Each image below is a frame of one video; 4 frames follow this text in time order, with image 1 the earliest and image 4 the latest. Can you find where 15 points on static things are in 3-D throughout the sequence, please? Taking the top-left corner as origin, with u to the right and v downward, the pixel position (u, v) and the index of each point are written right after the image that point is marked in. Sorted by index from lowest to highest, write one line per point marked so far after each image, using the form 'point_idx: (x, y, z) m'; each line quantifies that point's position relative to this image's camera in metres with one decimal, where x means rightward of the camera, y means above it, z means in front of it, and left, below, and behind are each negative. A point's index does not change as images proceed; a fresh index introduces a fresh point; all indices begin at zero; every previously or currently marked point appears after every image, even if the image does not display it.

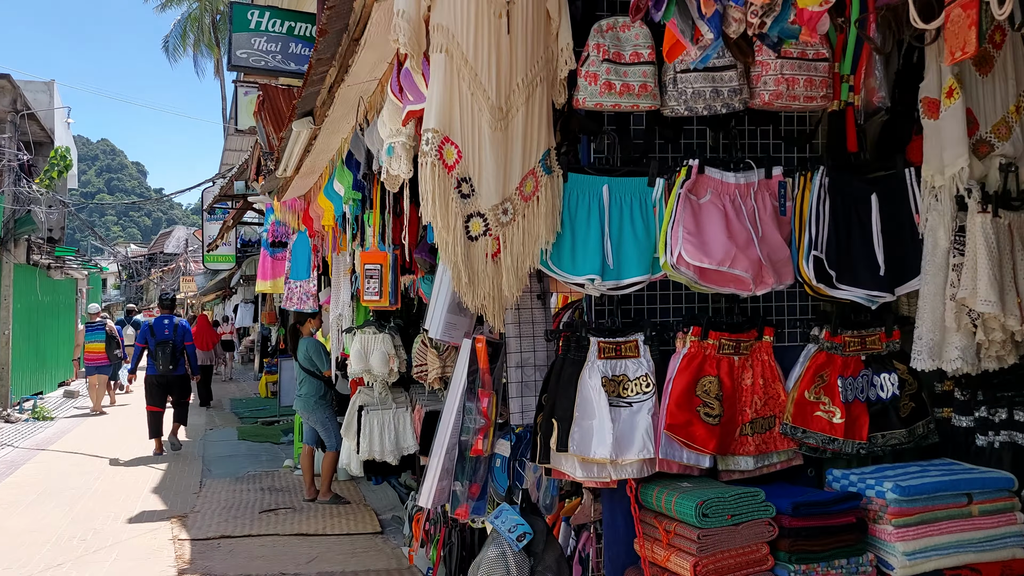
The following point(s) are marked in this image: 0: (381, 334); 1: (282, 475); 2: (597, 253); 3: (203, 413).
0: (-0.8, -0.3, +5.0) m
1: (-1.8, -1.5, +6.6) m
2: (+0.2, +0.1, +2.0) m
3: (-4.3, -1.7, +11.7) m
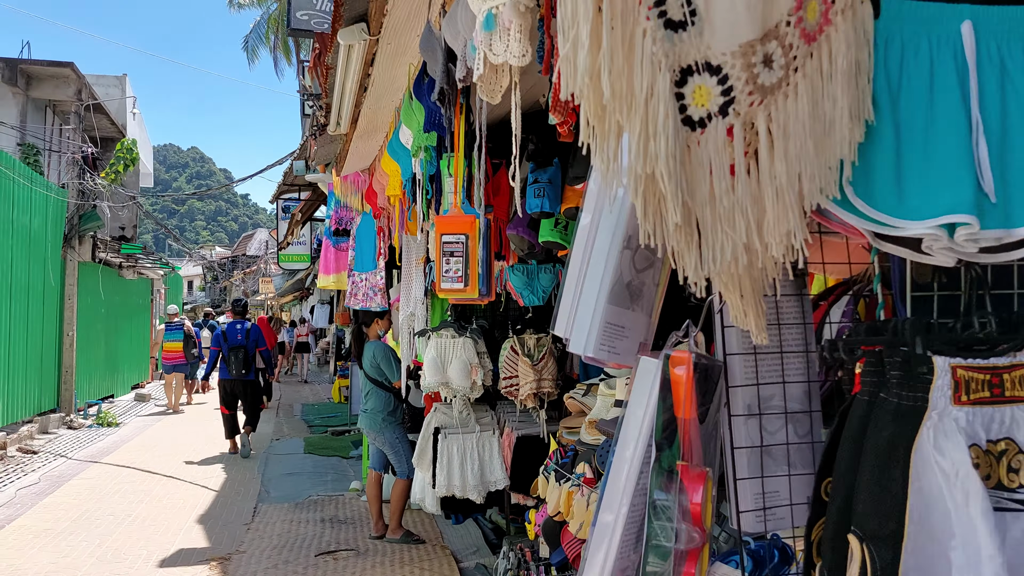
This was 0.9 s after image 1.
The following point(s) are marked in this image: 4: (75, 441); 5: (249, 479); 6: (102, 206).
0: (-0.2, -0.2, +4.0) m
1: (-1.1, -1.4, +5.6) m
2: (+0.5, +0.1, +0.9) m
3: (-3.1, -1.7, +11.0) m
4: (-4.8, -1.7, +9.1) m
5: (-2.1, -1.5, +6.6) m
6: (-5.4, +1.1, +11.0) m
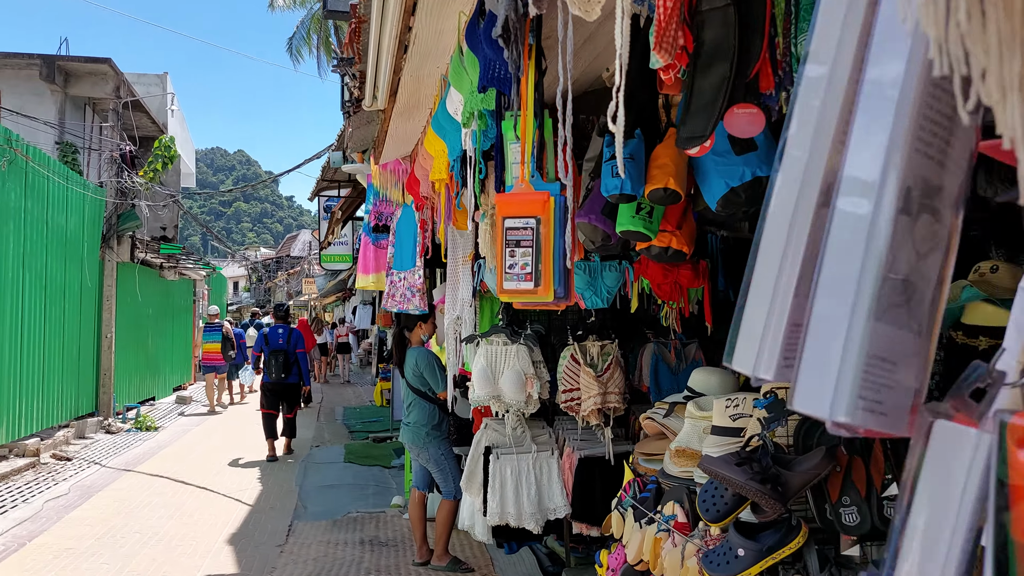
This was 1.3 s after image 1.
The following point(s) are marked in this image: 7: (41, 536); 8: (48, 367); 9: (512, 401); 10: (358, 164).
0: (0.0, -0.2, +3.5) m
1: (-0.8, -1.4, +5.2) m
2: (+0.6, +0.1, +0.4) m
3: (-2.5, -1.7, +10.7) m
4: (-4.2, -1.7, +8.9) m
5: (-1.7, -1.5, +6.2) m
6: (-4.8, +1.1, +10.8) m
7: (-2.8, -1.5, +5.0) m
8: (-4.7, -0.8, +8.5) m
9: (0.0, -0.5, +3.4) m
10: (-0.9, +0.7, +5.0) m
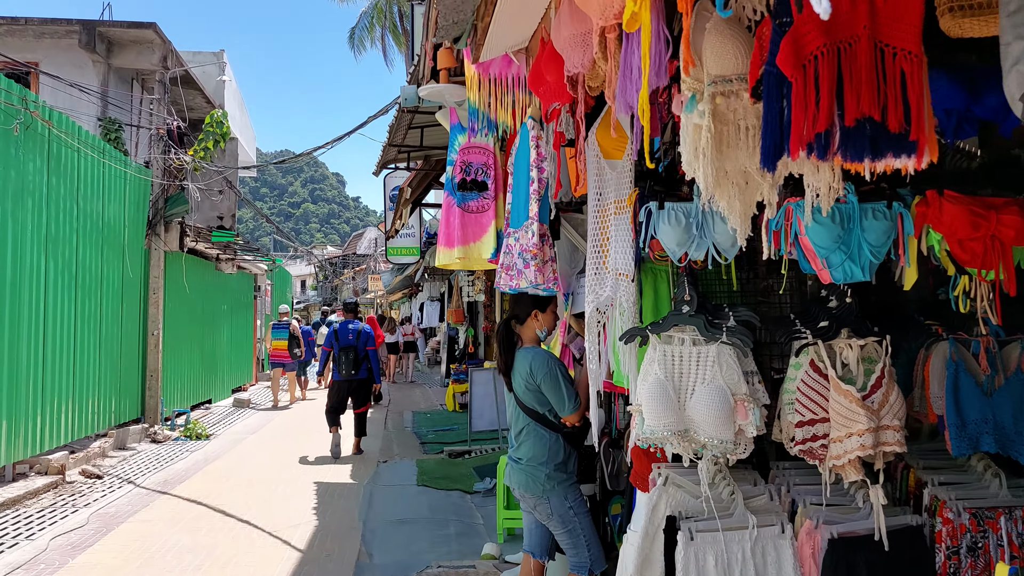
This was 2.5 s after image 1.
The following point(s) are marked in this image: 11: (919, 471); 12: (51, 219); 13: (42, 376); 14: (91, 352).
0: (+0.5, -0.1, +2.1) m
1: (-0.1, -1.3, +3.9) m
2: (+0.8, +0.2, -1.1) m
3: (-1.5, -1.6, +9.4) m
4: (-3.3, -1.6, +7.8) m
5: (-1.0, -1.4, +4.9) m
6: (-3.7, +1.2, +9.7) m
7: (-2.2, -1.4, +3.8) m
8: (-3.8, -0.7, +7.4) m
9: (+0.5, -0.4, +2.0) m
10: (-0.3, +0.8, +3.7) m
11: (+1.1, -0.5, +2.2) m
12: (-3.7, +0.5, +6.7) m
13: (-3.6, -0.7, +6.5) m
14: (-3.8, -0.6, +7.6) m
